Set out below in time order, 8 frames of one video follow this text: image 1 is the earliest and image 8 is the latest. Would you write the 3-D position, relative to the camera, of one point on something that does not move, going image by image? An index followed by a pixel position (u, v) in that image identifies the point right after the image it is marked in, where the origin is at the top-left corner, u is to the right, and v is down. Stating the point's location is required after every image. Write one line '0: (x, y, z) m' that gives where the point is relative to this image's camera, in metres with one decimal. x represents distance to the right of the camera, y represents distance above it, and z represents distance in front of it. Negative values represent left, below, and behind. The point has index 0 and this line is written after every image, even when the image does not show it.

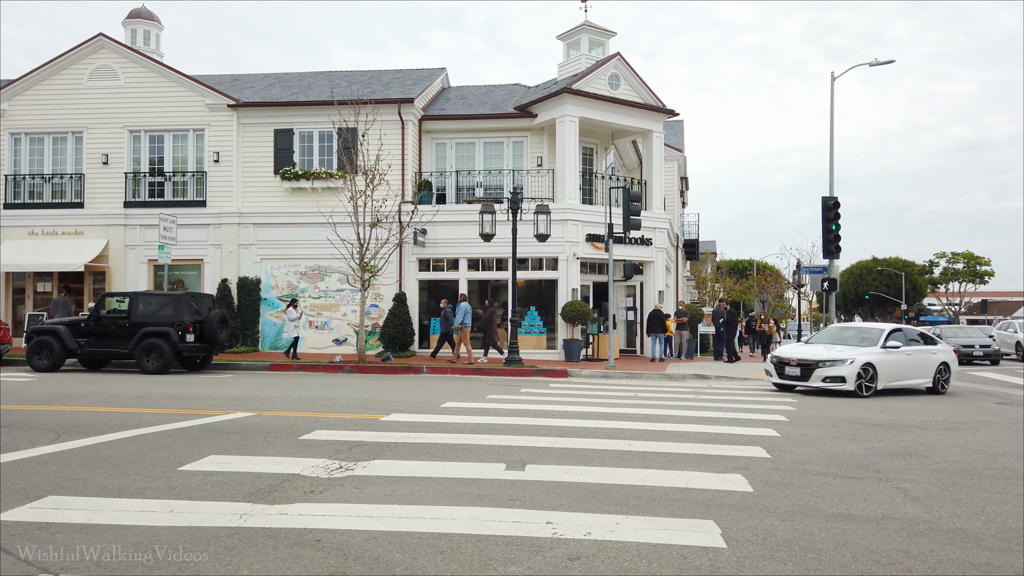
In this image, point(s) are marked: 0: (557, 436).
0: (+0.5, -1.7, +8.7) m
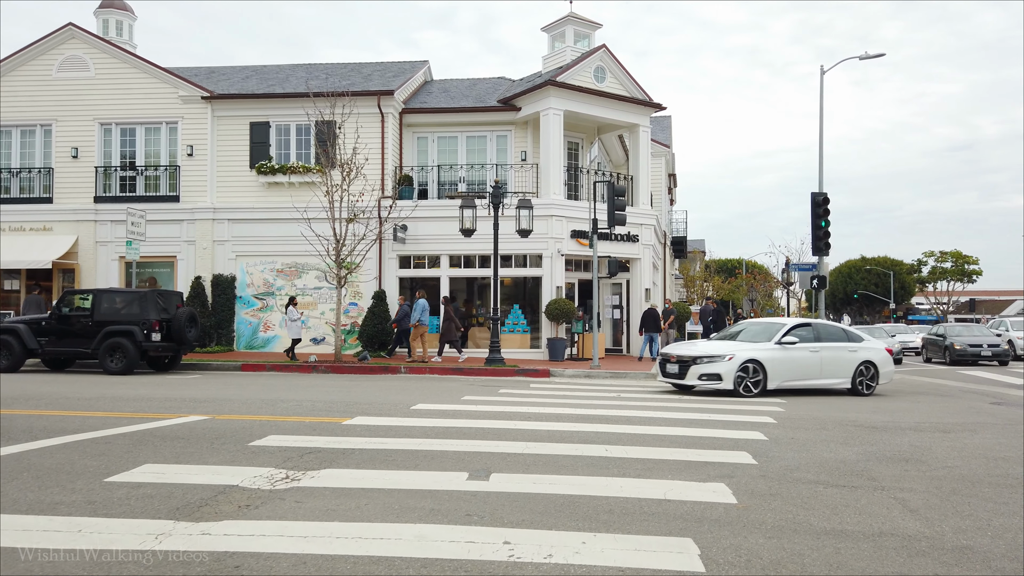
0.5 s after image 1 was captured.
0: (+0.2, -1.7, +8.1) m
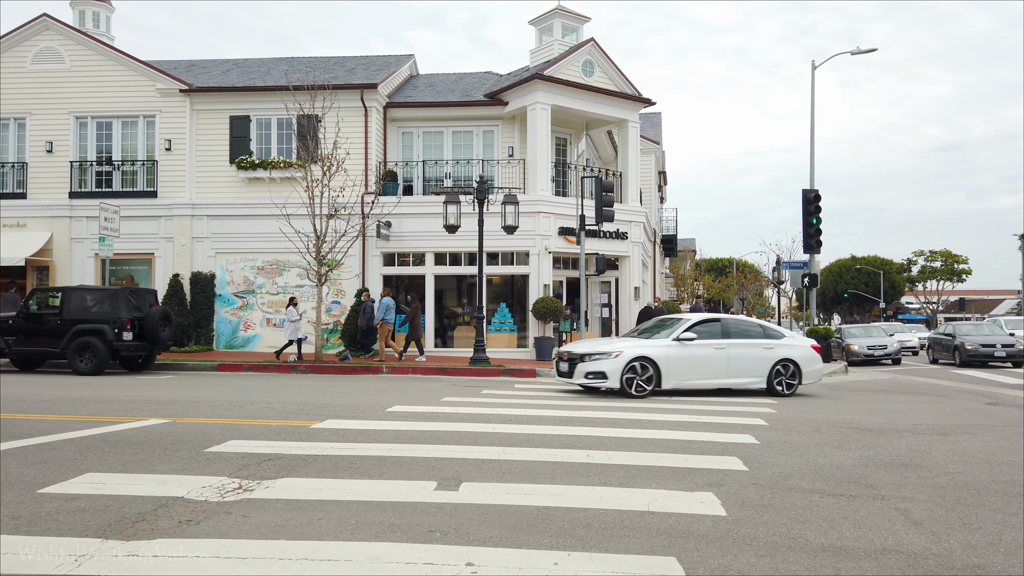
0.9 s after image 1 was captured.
0: (-0.1, -1.6, +7.6) m
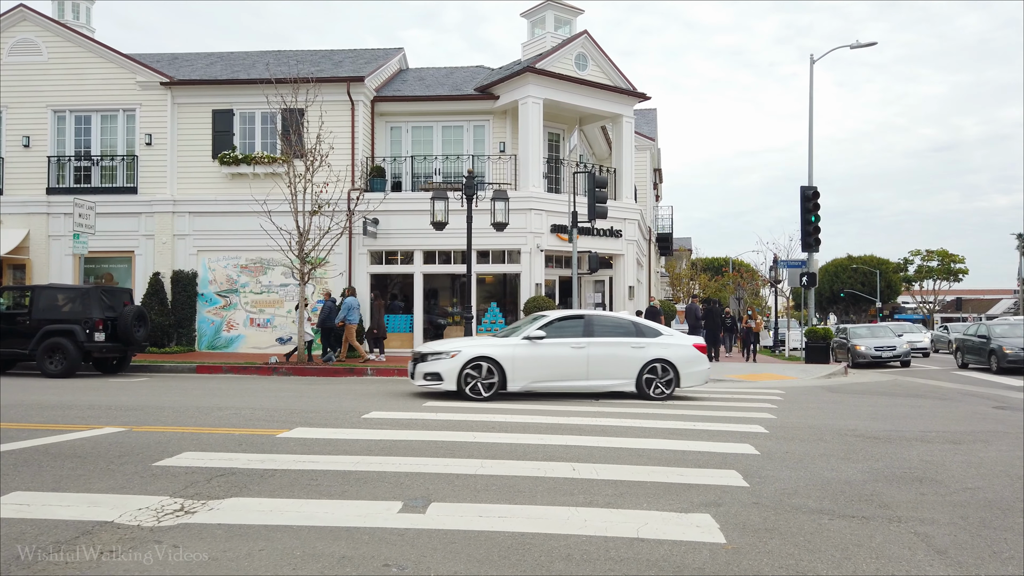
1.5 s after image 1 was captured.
0: (-0.3, -1.6, +7.0) m
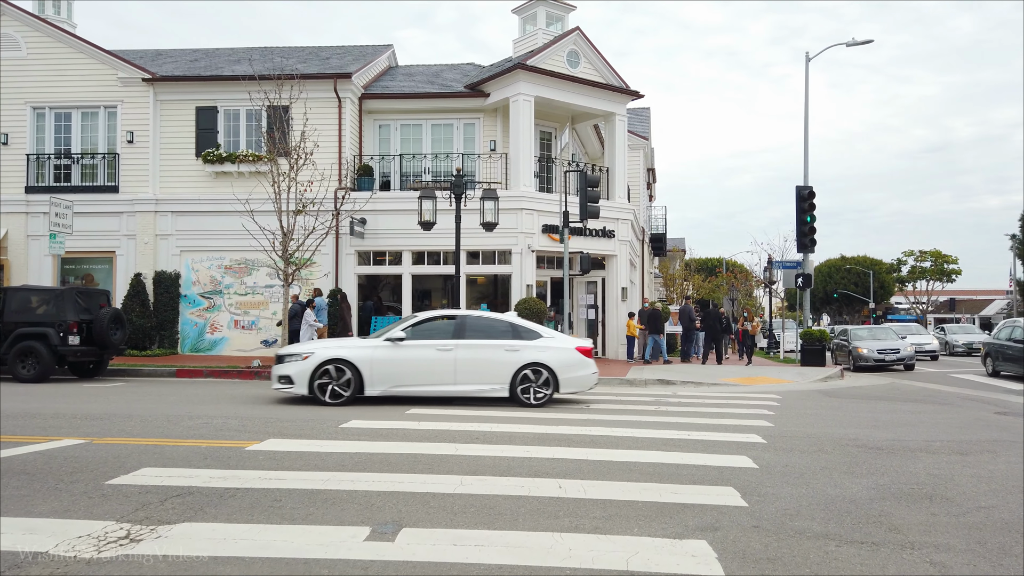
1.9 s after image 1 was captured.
0: (-0.4, -1.6, +6.5) m
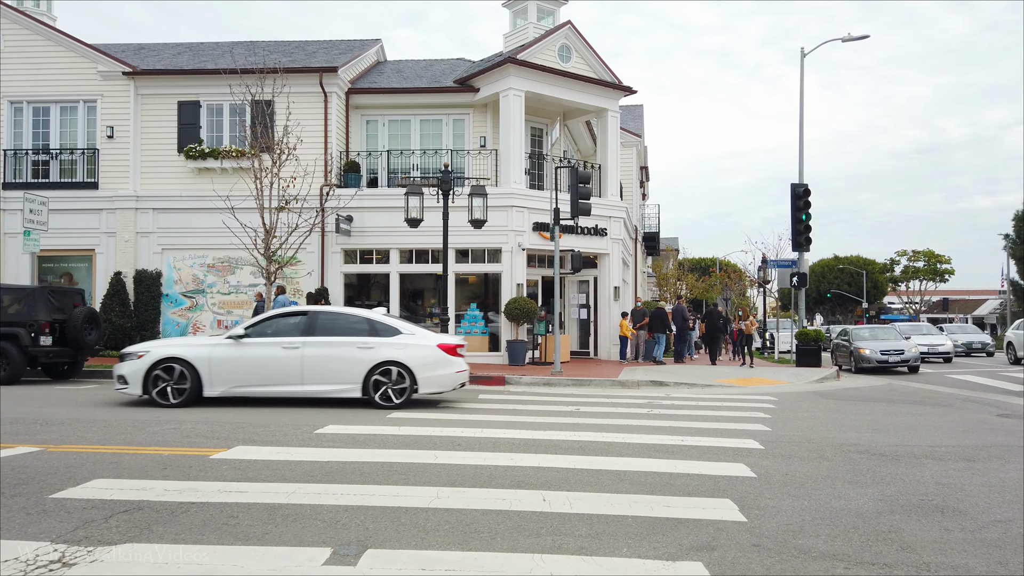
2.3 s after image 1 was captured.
0: (-0.6, -1.6, +6.1) m
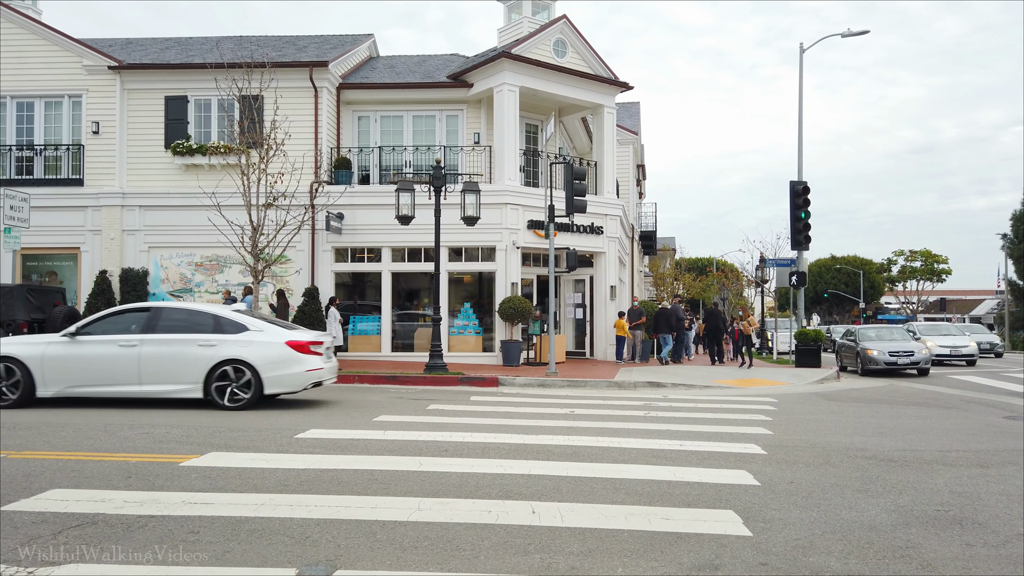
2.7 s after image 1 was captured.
0: (-0.7, -1.6, +5.7) m
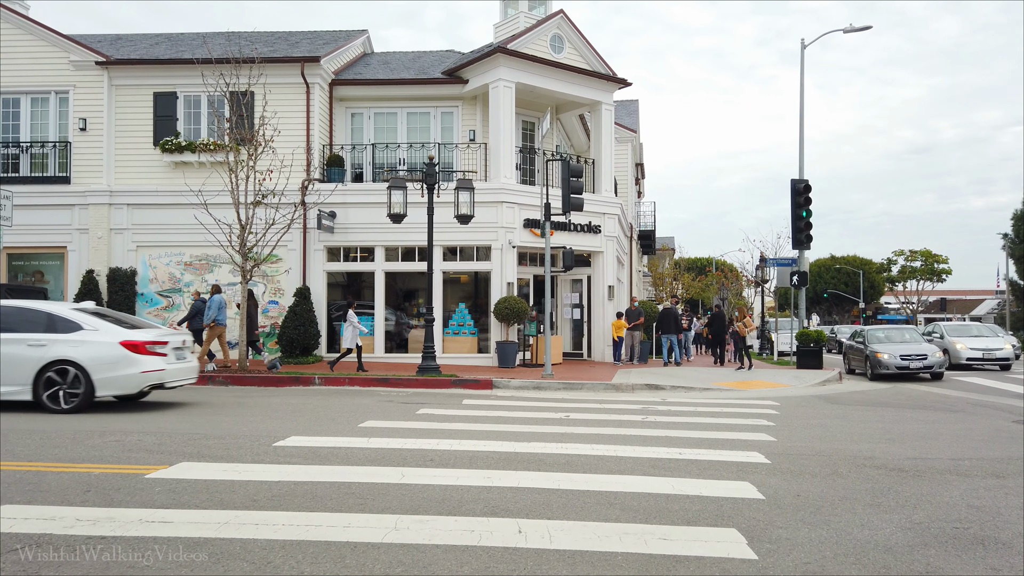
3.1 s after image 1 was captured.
0: (-0.8, -1.6, +5.2) m
